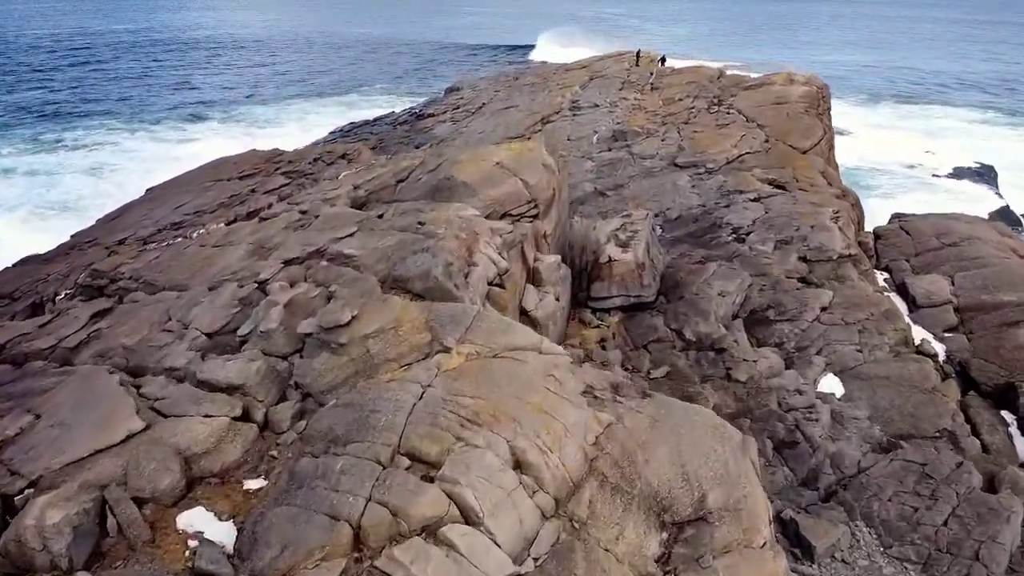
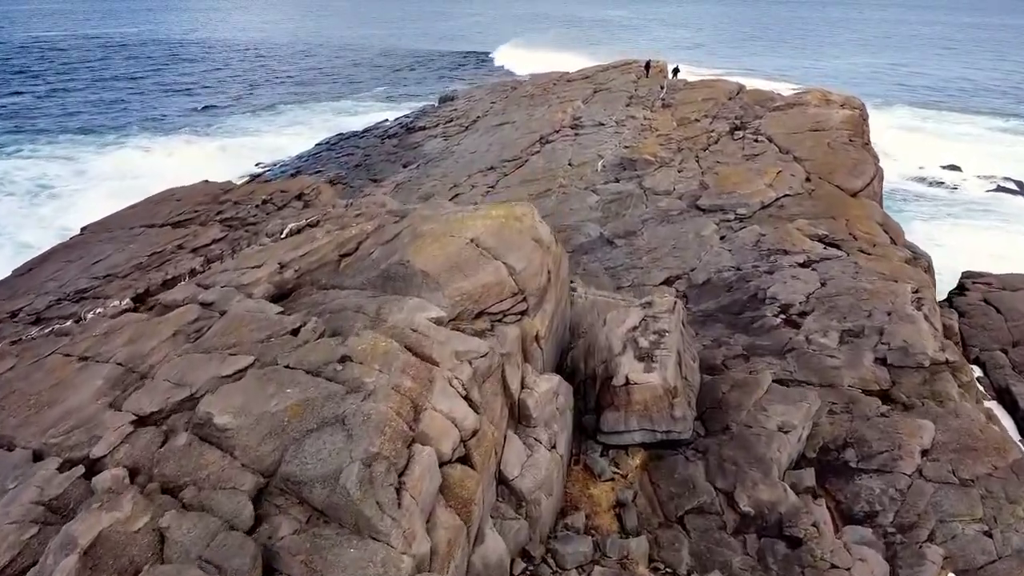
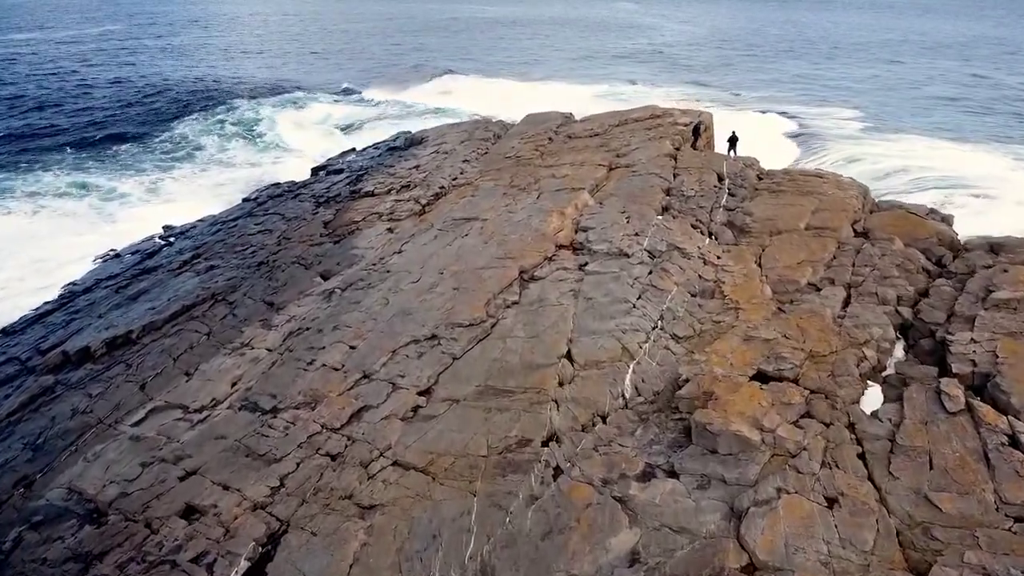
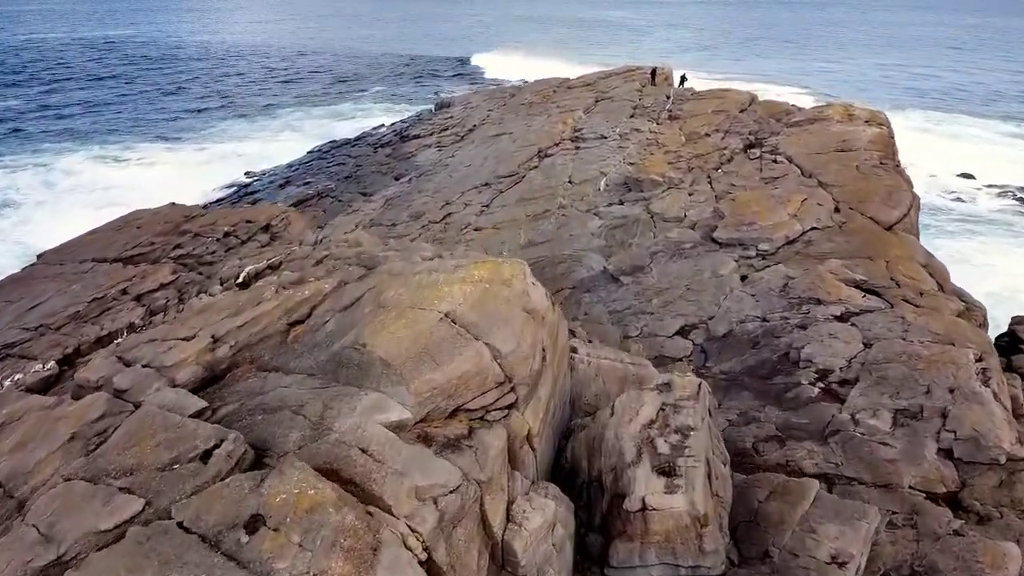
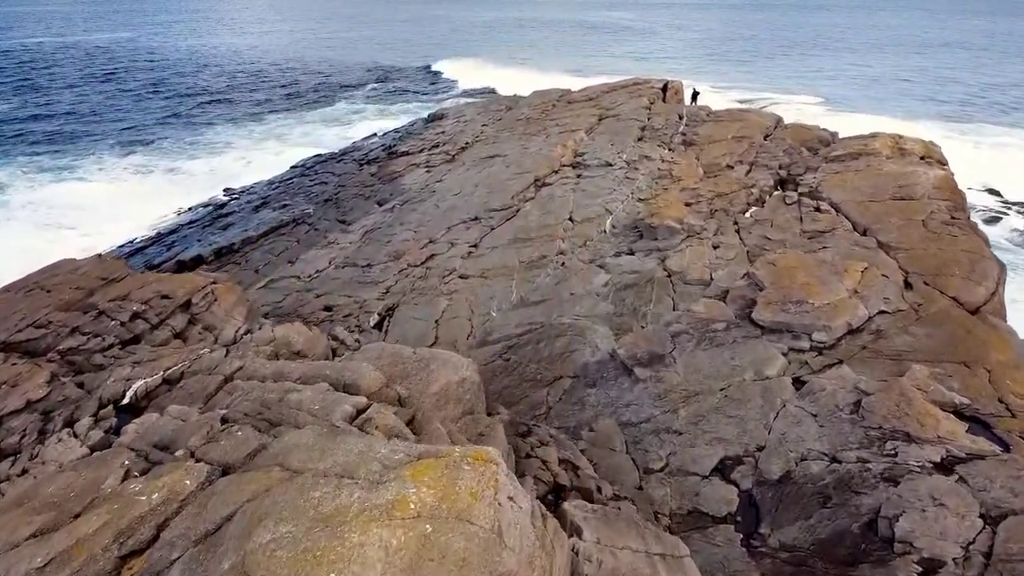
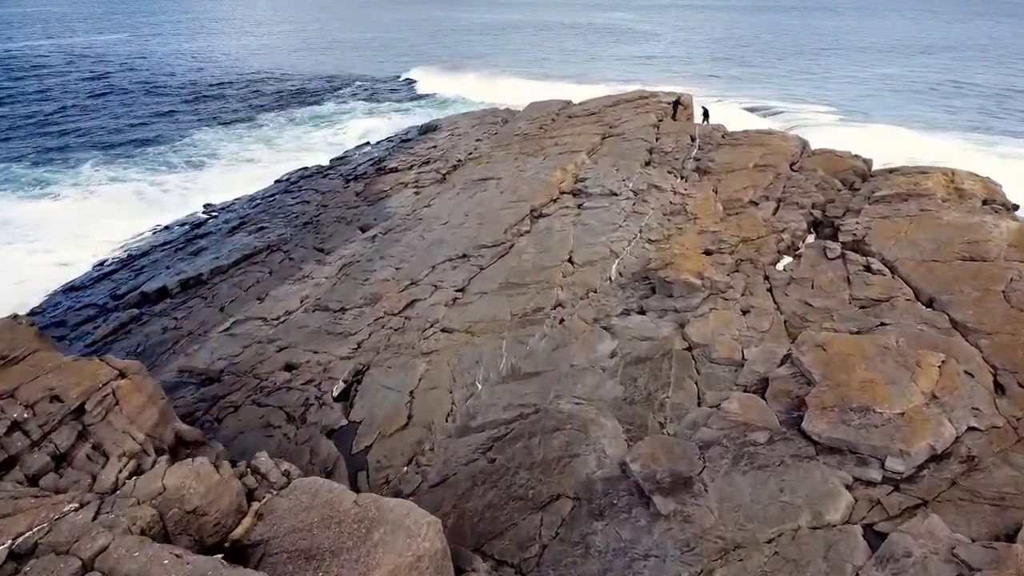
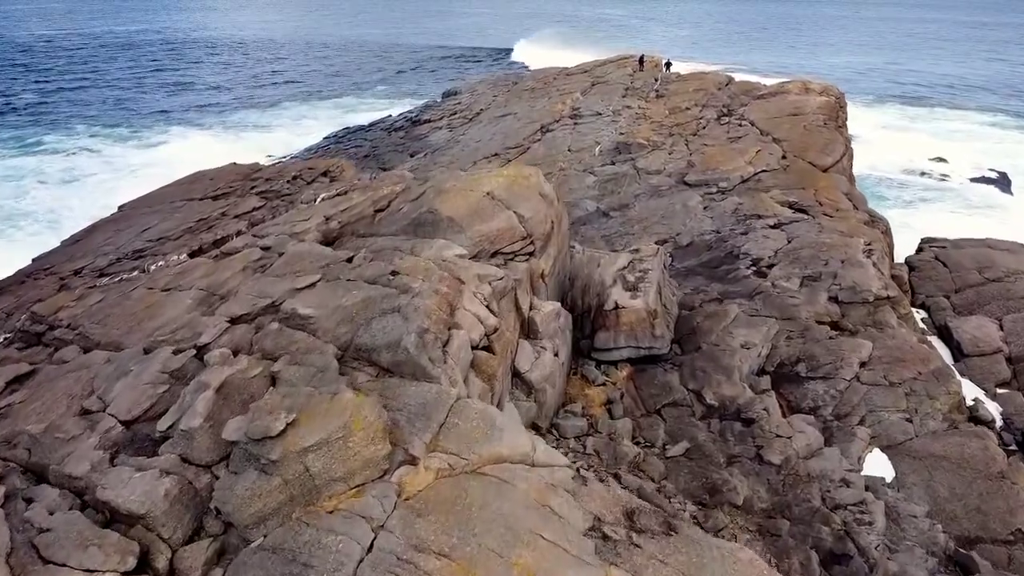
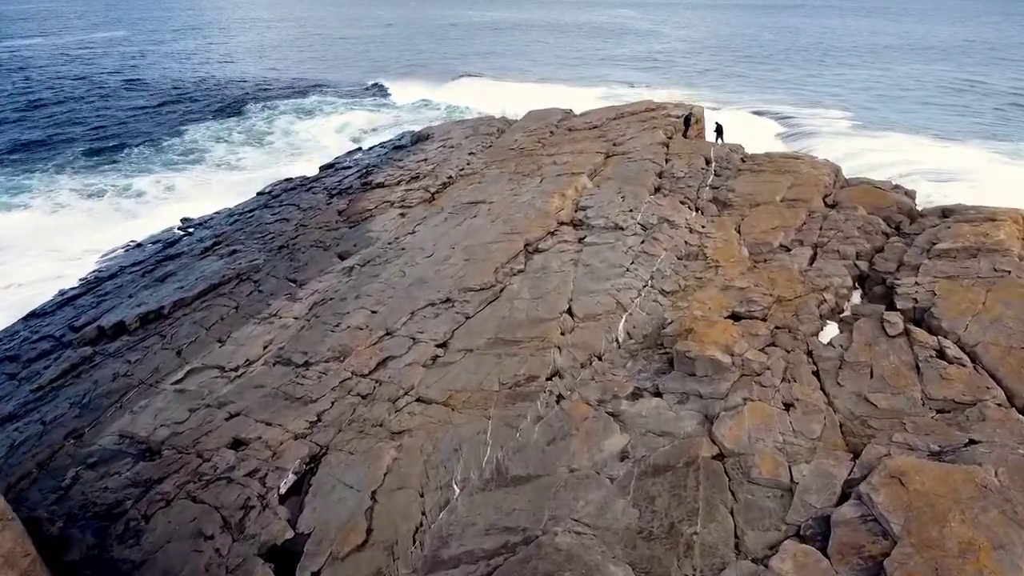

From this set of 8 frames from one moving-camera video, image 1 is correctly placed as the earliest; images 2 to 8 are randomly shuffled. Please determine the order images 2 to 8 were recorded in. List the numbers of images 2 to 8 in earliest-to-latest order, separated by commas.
7, 2, 4, 5, 6, 8, 3
